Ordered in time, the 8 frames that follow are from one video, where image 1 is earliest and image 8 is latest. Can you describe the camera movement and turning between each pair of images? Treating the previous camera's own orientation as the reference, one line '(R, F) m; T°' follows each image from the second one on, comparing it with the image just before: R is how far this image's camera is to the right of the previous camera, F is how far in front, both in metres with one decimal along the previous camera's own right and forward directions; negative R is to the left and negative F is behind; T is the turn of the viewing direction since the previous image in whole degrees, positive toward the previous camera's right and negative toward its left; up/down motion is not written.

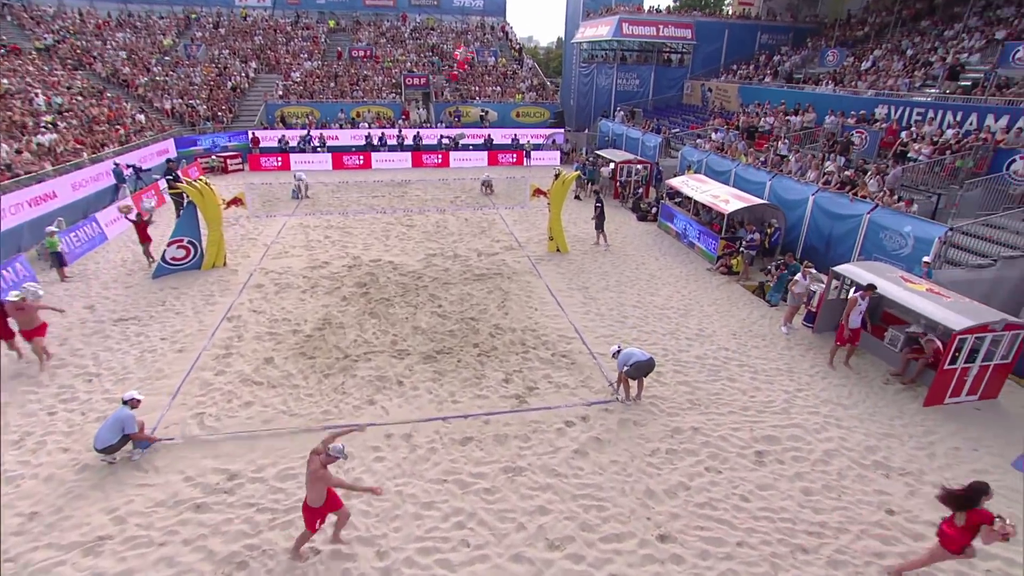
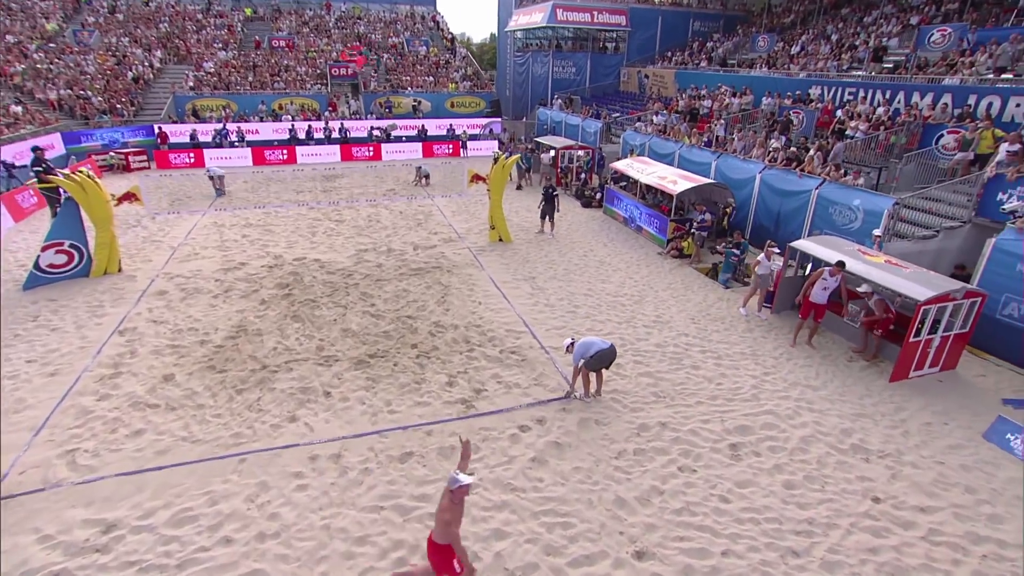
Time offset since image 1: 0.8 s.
(+0.1, +1.0) m; +6°
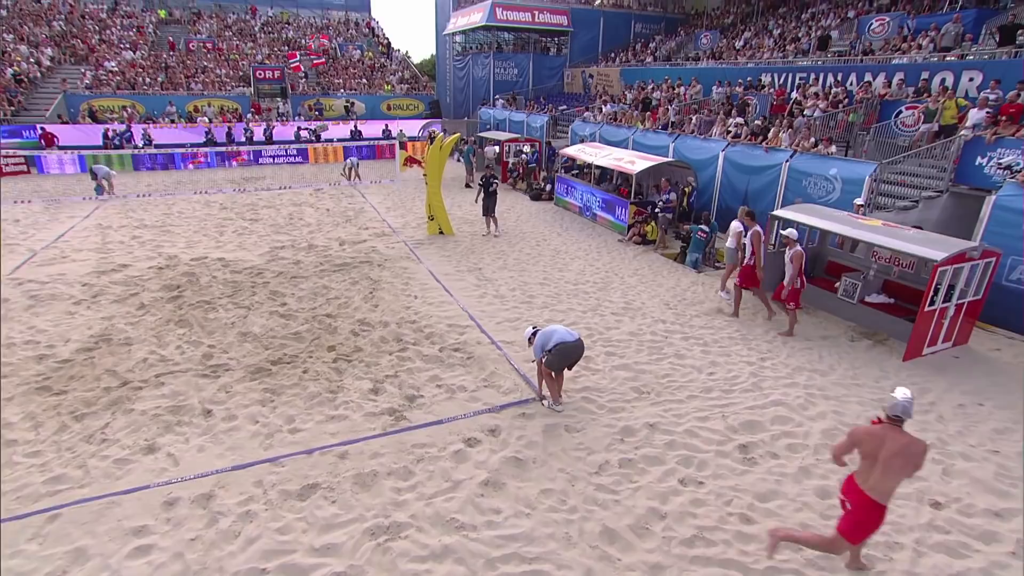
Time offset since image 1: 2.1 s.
(+0.1, +1.8) m; +5°
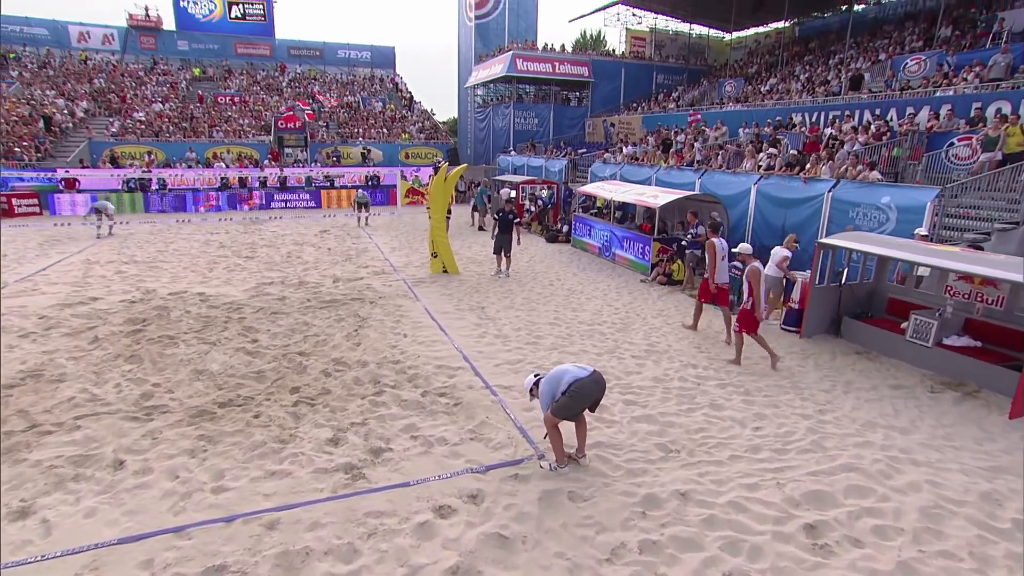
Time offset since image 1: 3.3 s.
(+0.3, +1.3) m; -3°
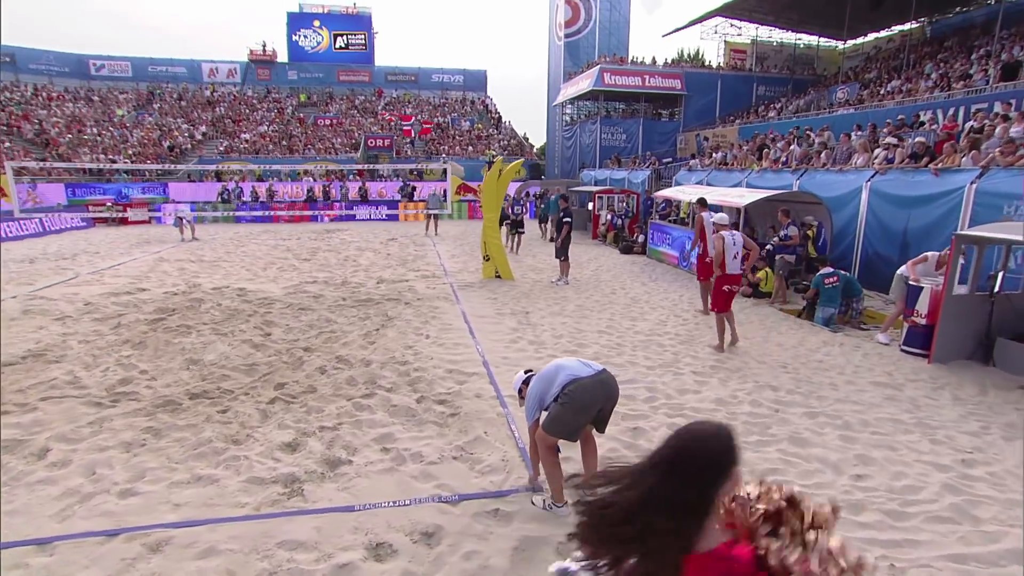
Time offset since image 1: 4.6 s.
(+0.7, +1.3) m; -10°
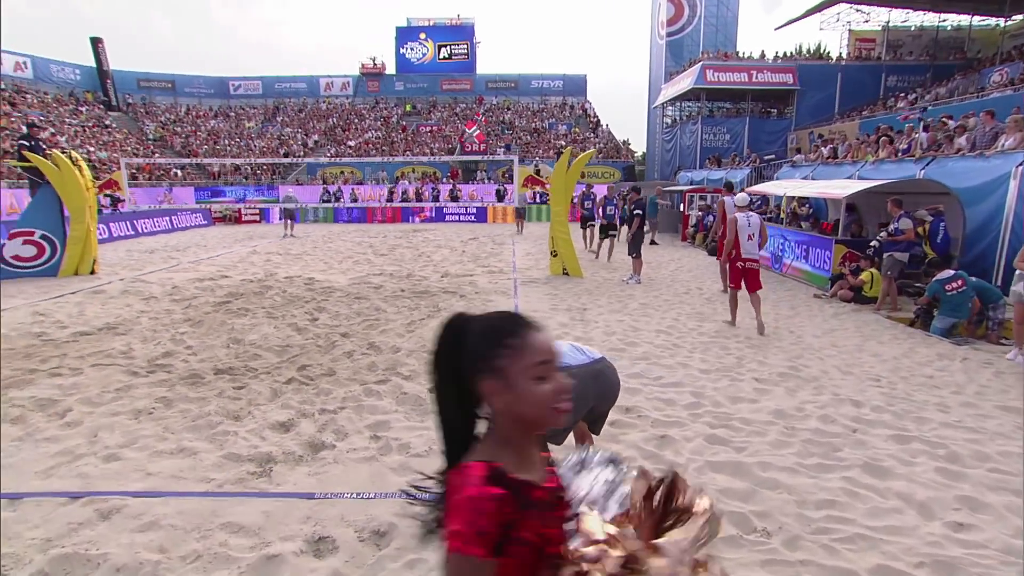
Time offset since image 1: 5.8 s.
(+0.7, +0.6) m; -11°
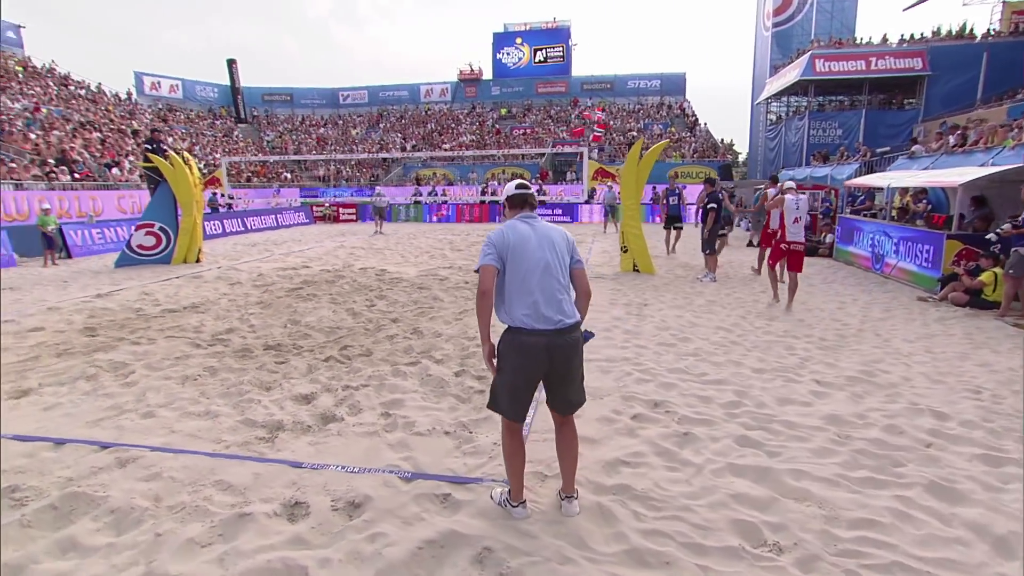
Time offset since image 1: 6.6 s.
(+0.6, +0.3) m; -10°
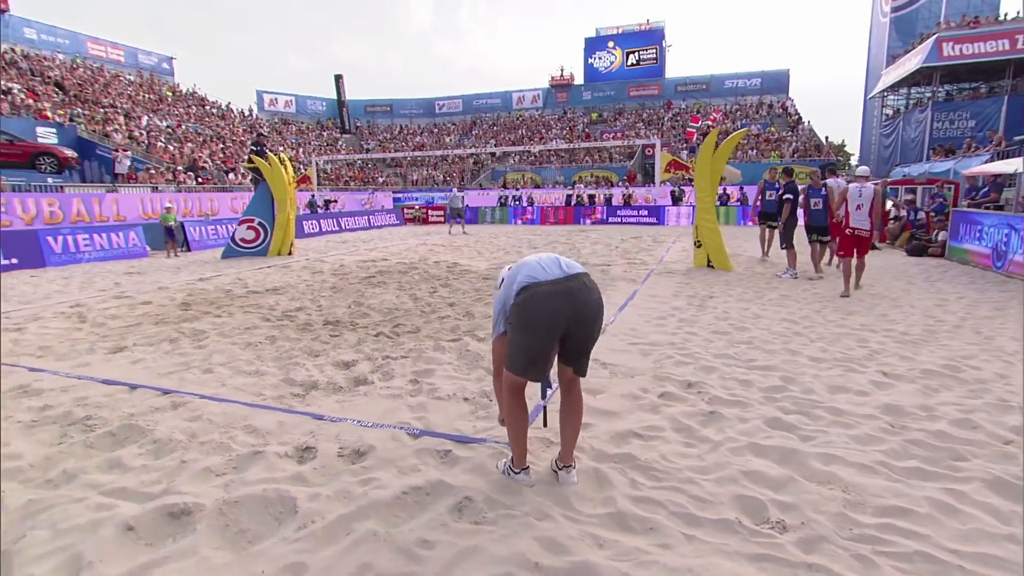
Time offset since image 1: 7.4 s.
(+0.5, +0.1) m; -10°
